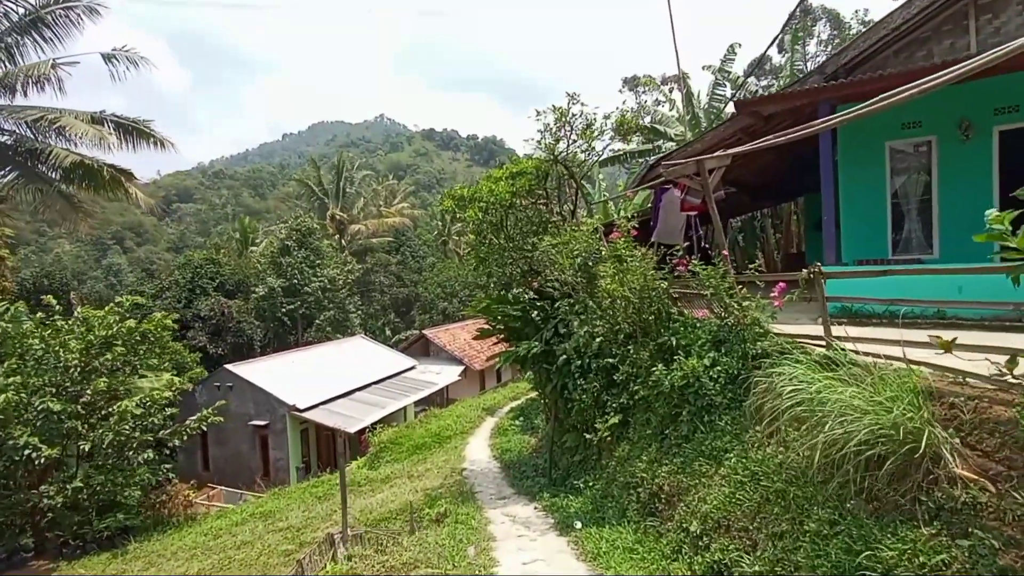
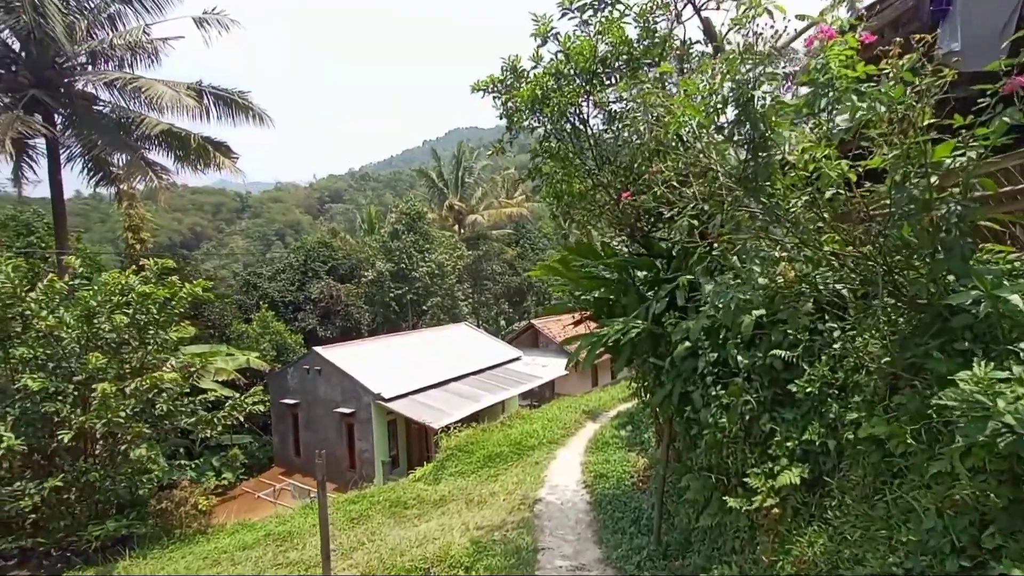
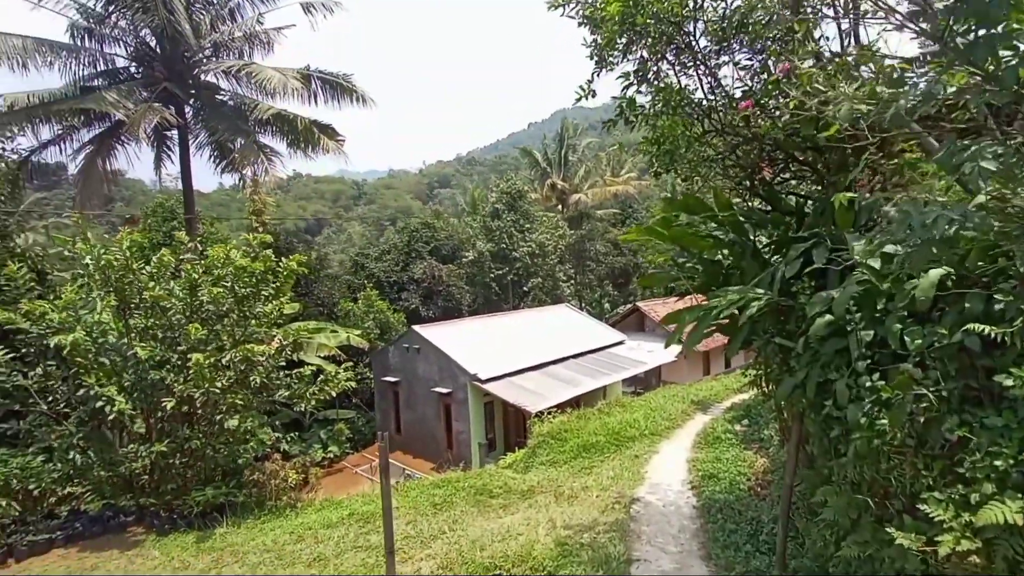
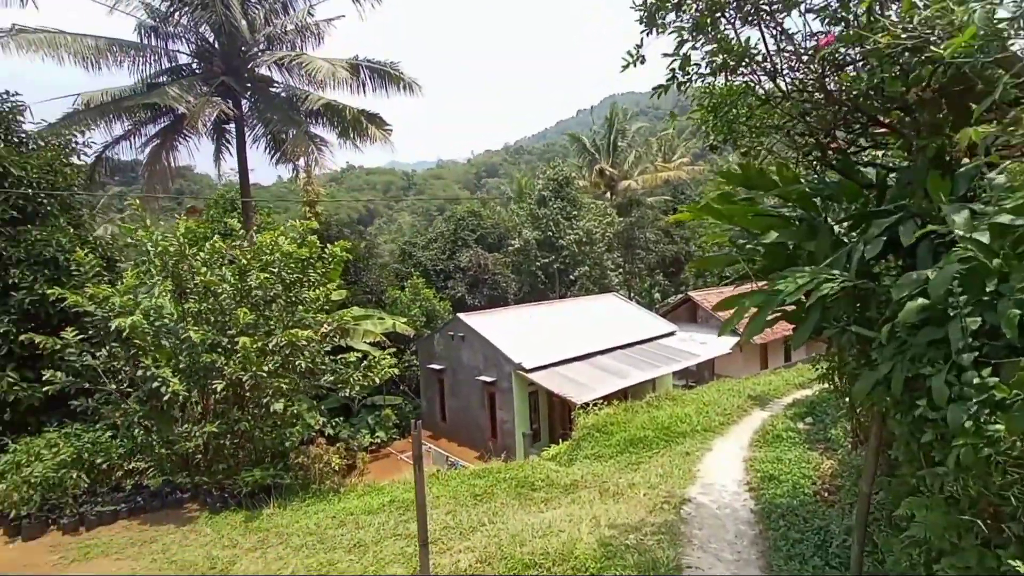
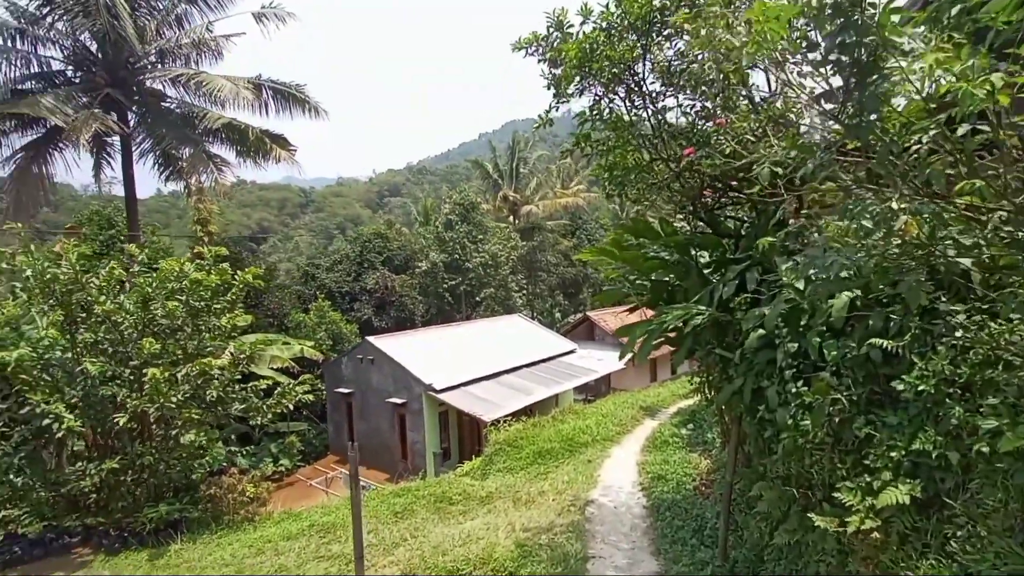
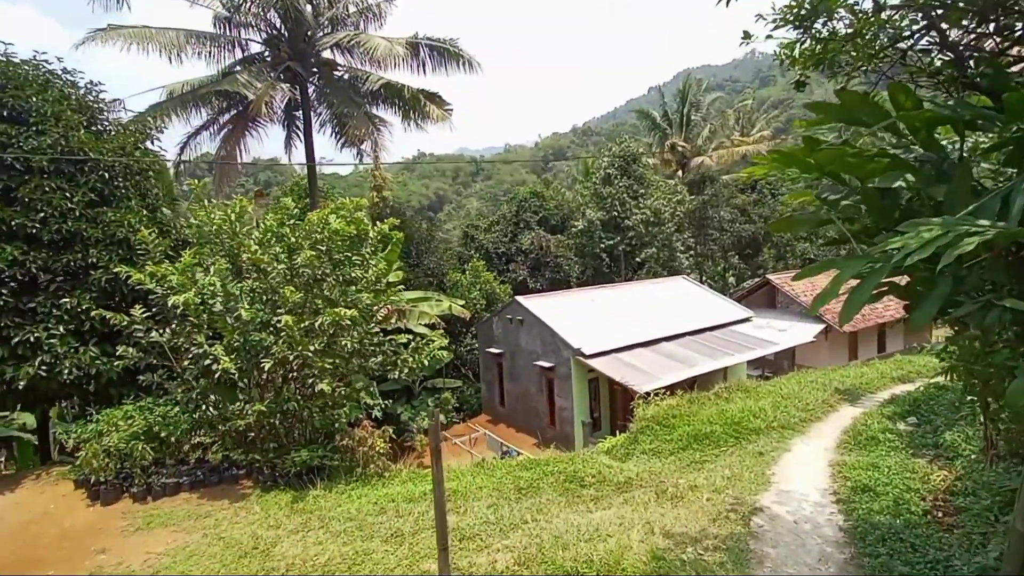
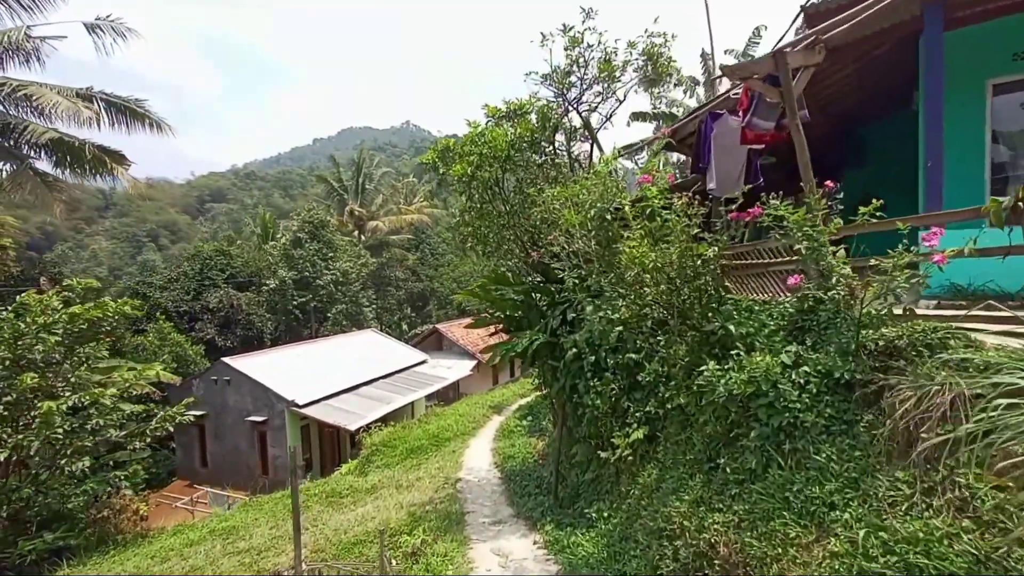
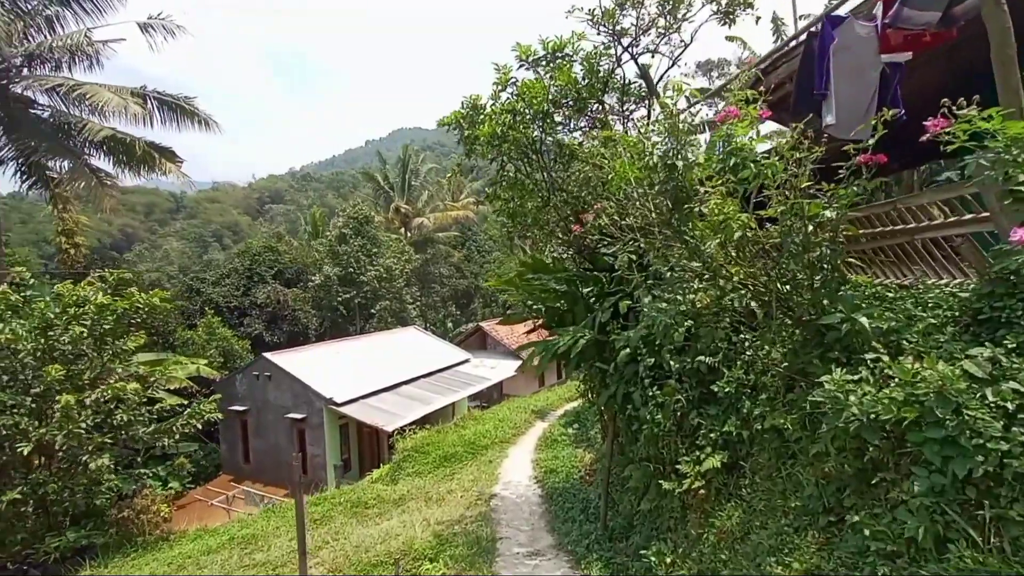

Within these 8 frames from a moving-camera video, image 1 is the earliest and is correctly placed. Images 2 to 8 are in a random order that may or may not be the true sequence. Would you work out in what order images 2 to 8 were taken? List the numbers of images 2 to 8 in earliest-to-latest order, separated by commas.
7, 8, 2, 5, 3, 4, 6
